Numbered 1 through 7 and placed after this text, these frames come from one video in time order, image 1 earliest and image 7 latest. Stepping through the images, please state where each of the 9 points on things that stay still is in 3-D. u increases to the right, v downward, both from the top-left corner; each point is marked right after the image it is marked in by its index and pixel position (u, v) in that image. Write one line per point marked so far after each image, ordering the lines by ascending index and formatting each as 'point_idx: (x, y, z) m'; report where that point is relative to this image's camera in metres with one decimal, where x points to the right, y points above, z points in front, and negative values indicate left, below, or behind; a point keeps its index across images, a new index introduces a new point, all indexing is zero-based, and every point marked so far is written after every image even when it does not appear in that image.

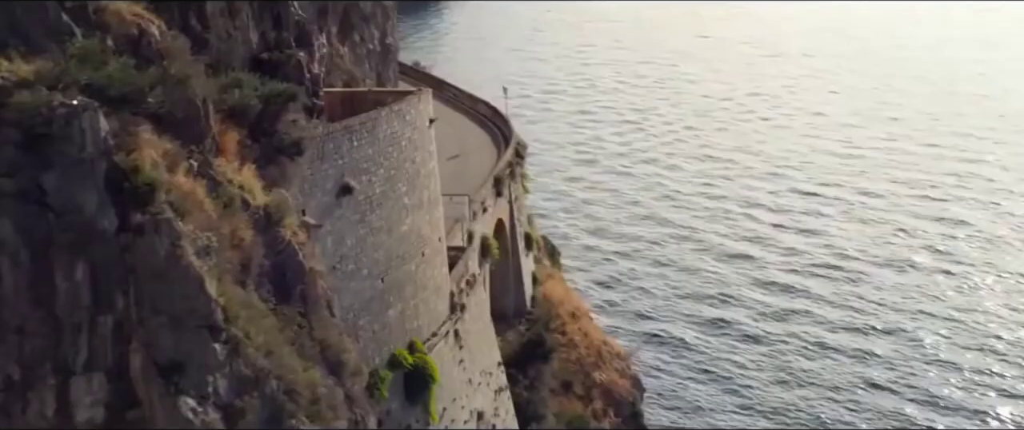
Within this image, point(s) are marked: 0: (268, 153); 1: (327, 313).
0: (-2.3, +0.6, +12.4) m
1: (-1.7, -0.9, +12.2) m
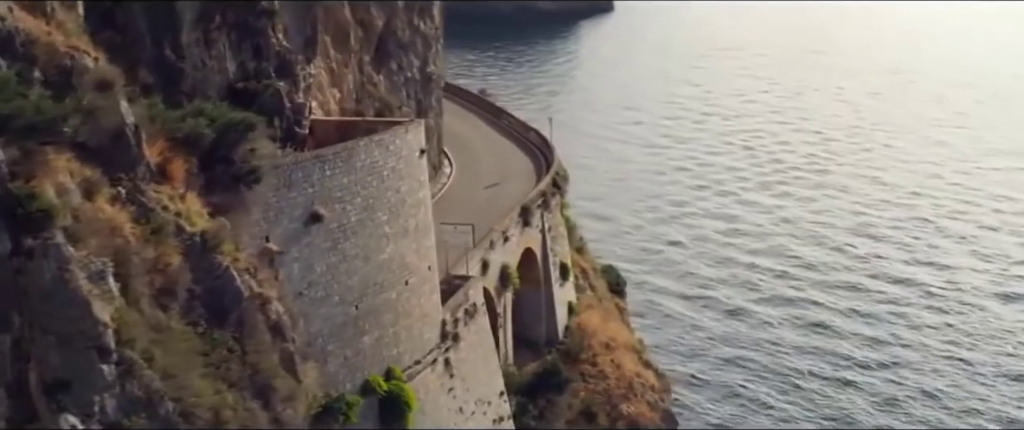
0: (-2.8, +0.3, +12.8) m
1: (-2.3, -1.1, +12.6) m
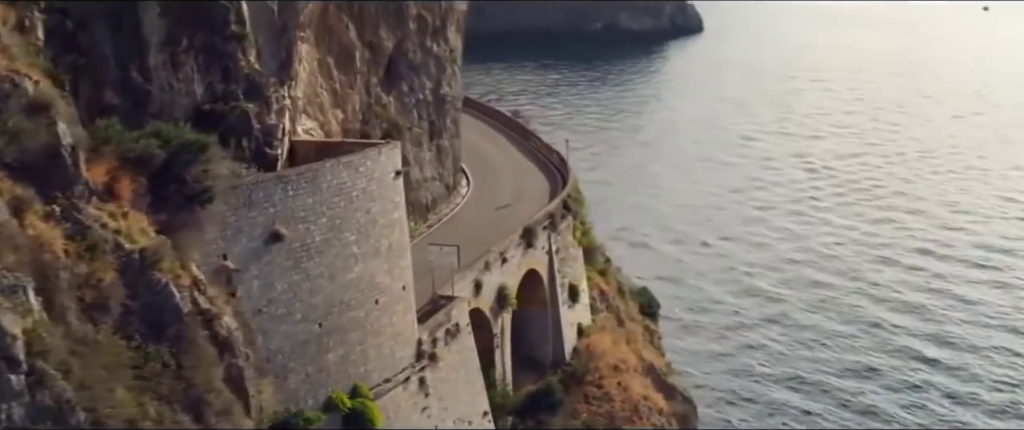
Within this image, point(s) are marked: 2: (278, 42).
0: (-3.3, +0.1, +13.2) m
1: (-2.9, -1.3, +12.9) m
2: (-2.7, +2.0, +15.5) m
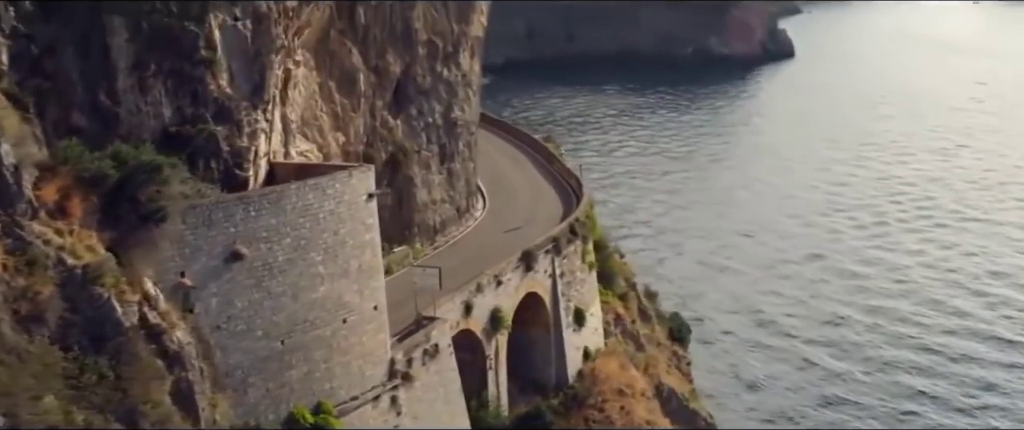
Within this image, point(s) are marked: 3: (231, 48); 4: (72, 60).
0: (-3.9, 0.0, +13.8) m
1: (-3.5, -1.5, +13.4) m
2: (-3.1, +1.7, +16.0) m
3: (-3.2, +1.9, +15.8) m
4: (-4.6, +1.6, +14.6) m
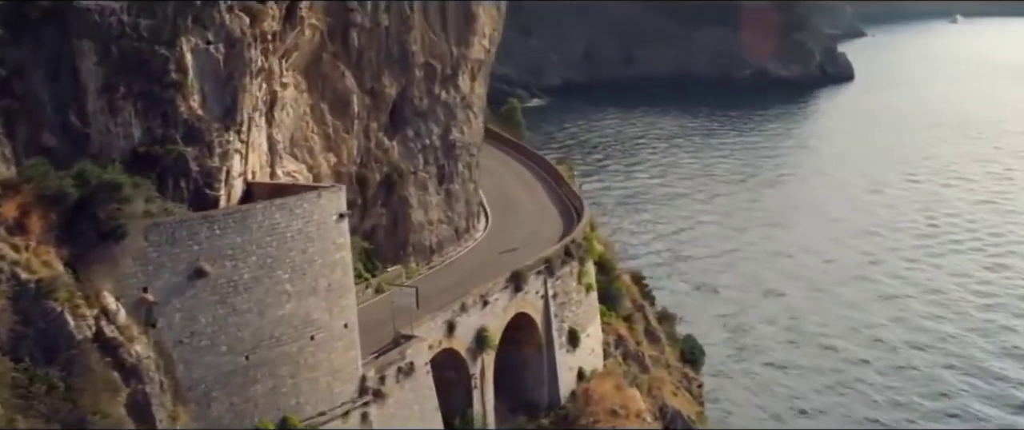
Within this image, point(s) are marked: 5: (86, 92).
0: (-4.4, -0.2, +14.3) m
1: (-4.1, -1.6, +13.9) m
2: (-3.5, +1.5, +16.5) m
3: (-3.7, +1.7, +16.2) m
4: (-5.1, +1.5, +15.2) m
5: (-4.8, +1.4, +15.3) m
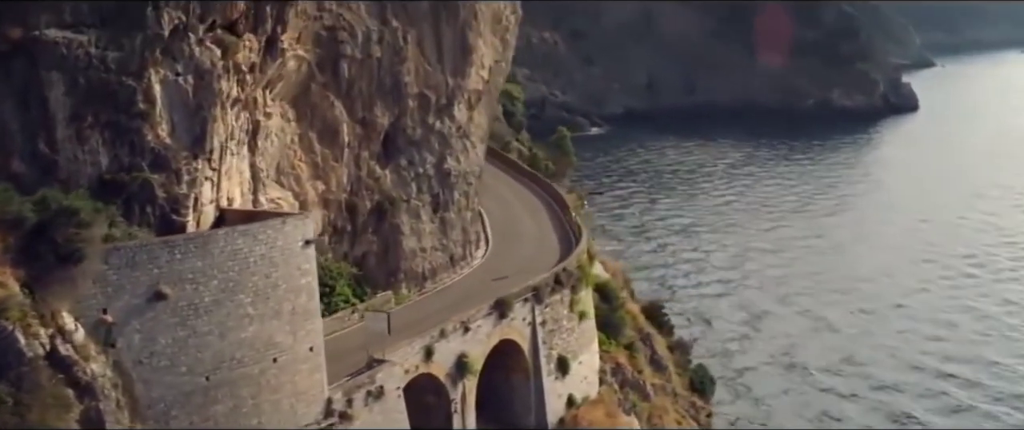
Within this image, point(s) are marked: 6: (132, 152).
0: (-5.1, -0.5, +14.9) m
1: (-4.8, -1.9, +14.5) m
2: (-4.0, +1.2, +17.1) m
3: (-4.2, +1.4, +16.9) m
4: (-5.7, +1.2, +15.9) m
5: (-5.3, +1.1, +16.0) m
6: (-4.6, +0.8, +16.5) m
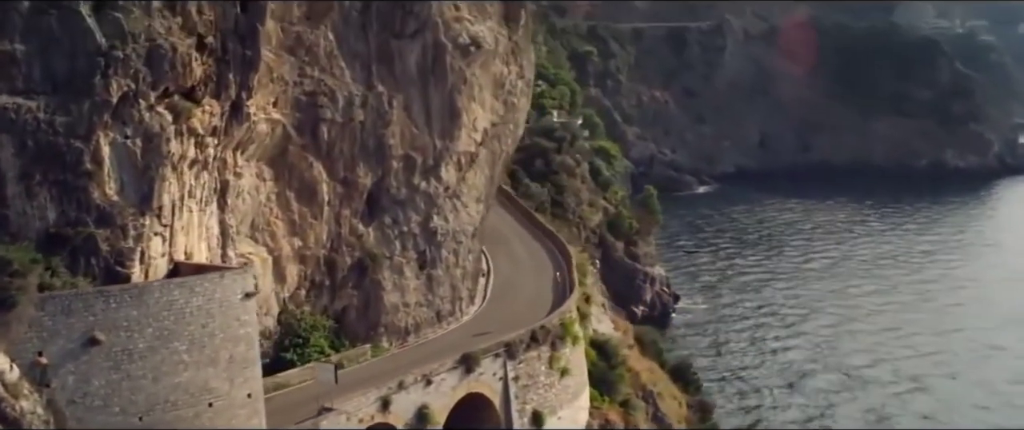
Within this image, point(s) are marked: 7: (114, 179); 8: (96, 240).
0: (-6.3, -1.1, +16.4) m
1: (-6.1, -2.5, +15.8) m
2: (-5.0, +0.5, +18.5) m
3: (-5.2, +0.7, +18.3) m
4: (-6.8, +0.6, +17.5) m
5: (-6.5, +0.5, +17.5) m
6: (-5.7, +0.1, +17.9) m
7: (-5.3, +0.5, +18.2) m
8: (-5.4, -0.3, +17.8) m
